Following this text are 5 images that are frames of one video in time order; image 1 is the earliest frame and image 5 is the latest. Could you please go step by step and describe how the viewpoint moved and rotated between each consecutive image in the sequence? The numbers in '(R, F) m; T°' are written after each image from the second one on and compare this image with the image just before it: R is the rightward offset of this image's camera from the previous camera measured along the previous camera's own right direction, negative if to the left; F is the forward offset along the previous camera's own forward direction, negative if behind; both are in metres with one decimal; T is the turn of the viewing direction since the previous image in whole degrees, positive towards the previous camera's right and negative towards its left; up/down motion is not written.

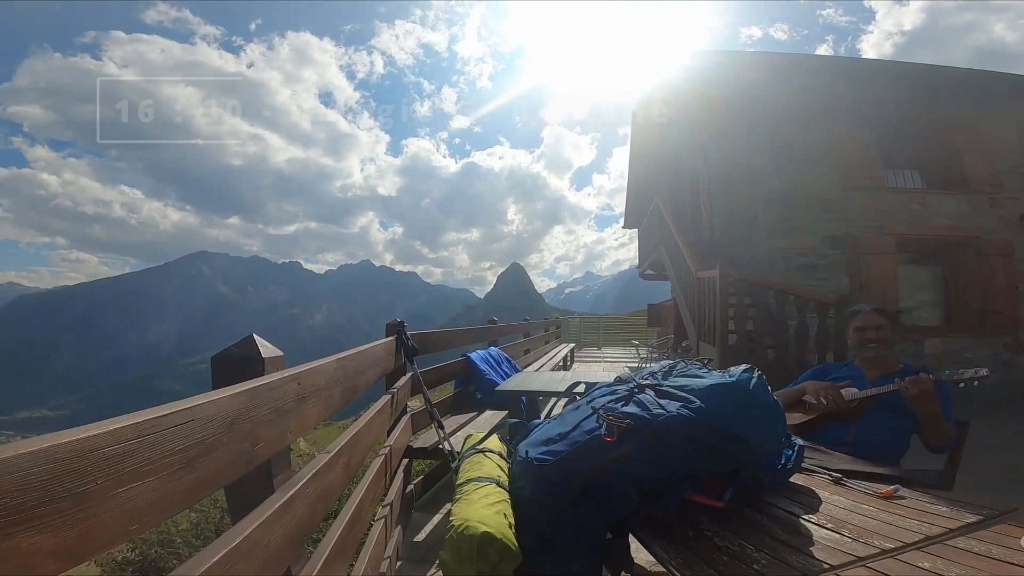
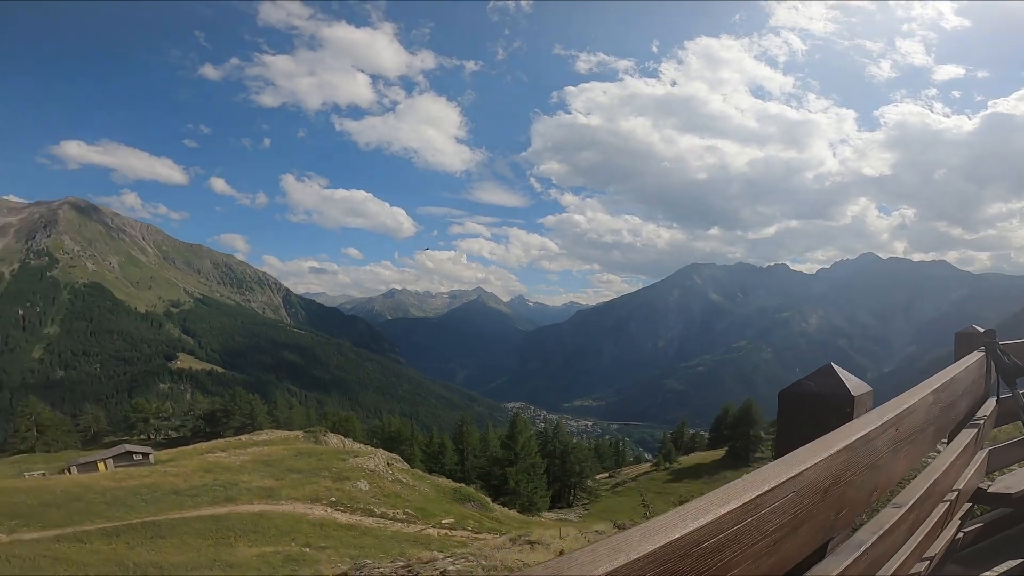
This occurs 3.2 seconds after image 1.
(-1.6, +3.7) m; -49°
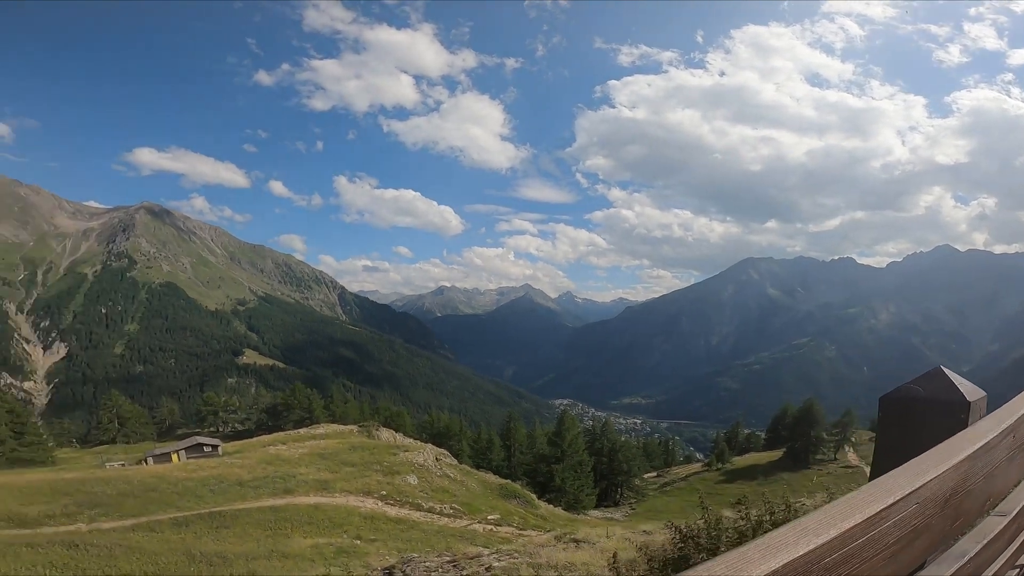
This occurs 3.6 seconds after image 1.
(+0.2, +0.1) m; -5°
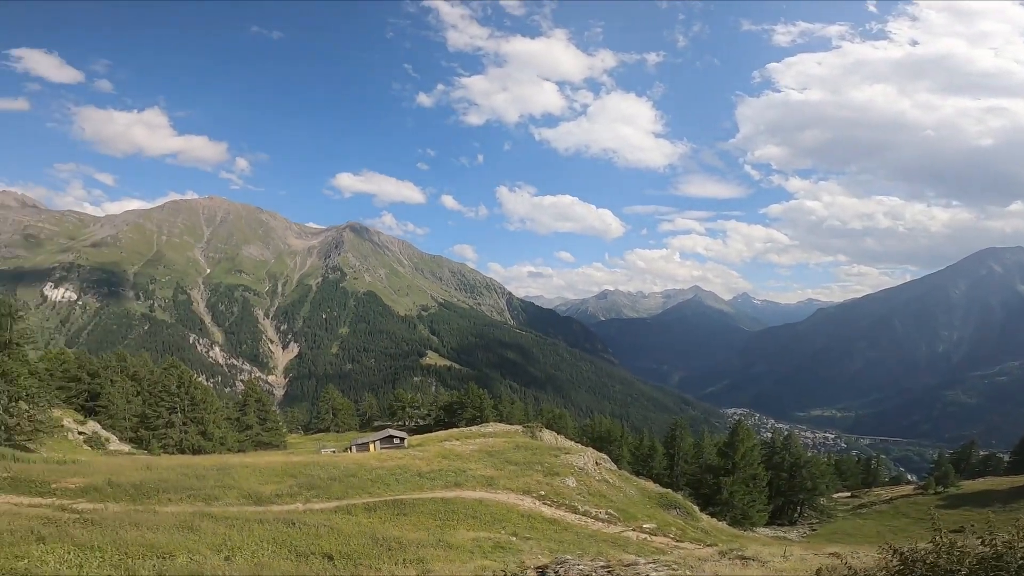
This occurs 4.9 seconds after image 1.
(+0.5, 0.0) m; -17°
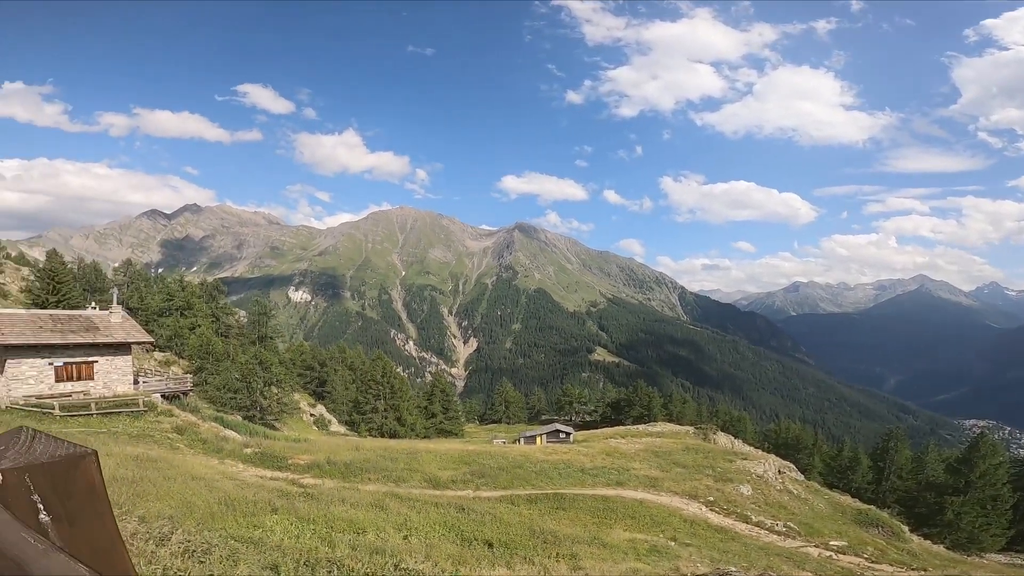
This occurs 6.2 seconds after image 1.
(+0.6, -0.3) m; -17°
